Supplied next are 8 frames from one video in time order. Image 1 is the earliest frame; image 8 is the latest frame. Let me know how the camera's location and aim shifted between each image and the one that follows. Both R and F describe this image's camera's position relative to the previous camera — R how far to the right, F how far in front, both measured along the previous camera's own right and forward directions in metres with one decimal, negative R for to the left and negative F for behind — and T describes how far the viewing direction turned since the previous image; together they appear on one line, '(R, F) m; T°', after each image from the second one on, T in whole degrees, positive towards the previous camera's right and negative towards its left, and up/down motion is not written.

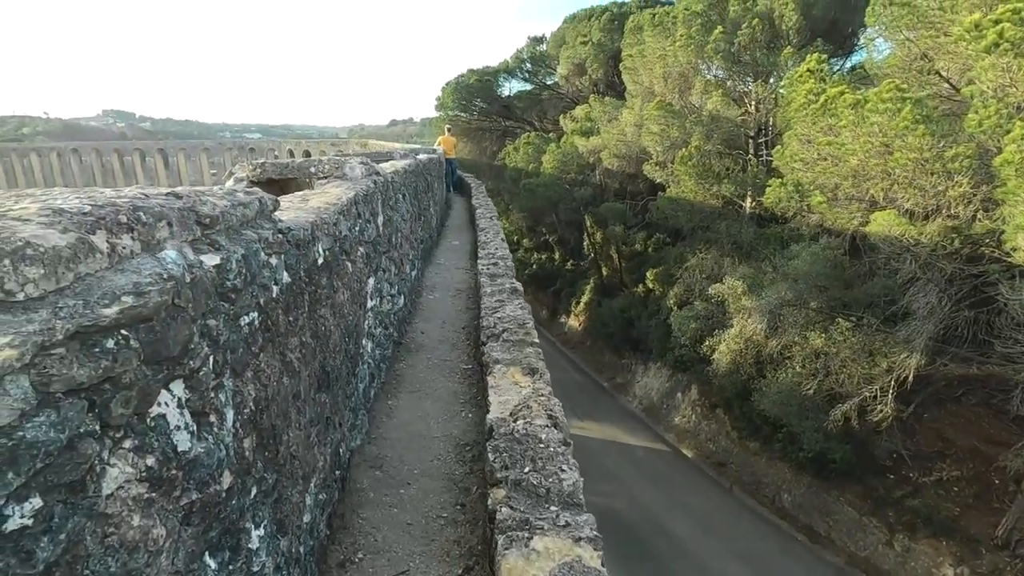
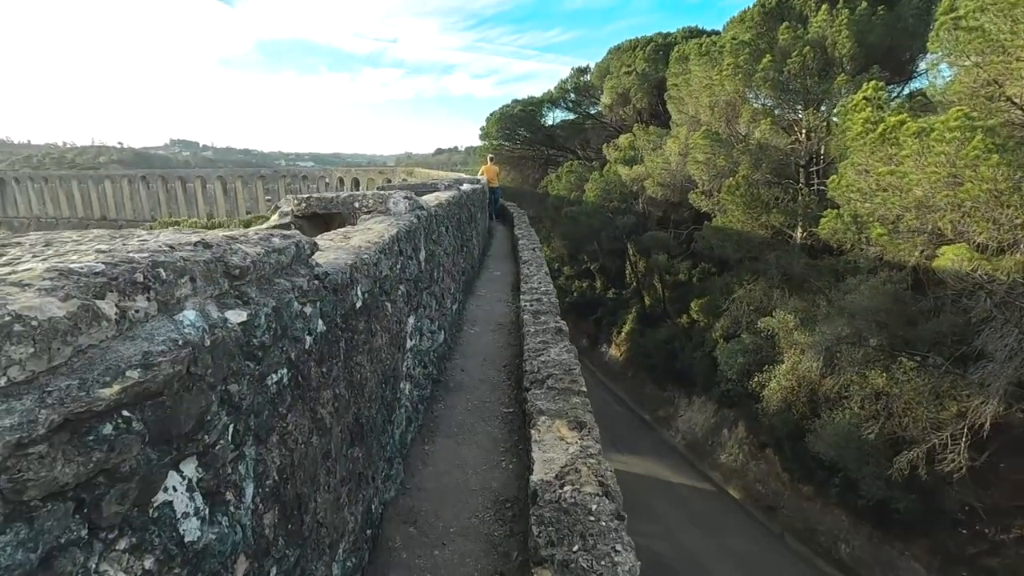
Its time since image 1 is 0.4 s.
(0.0, +0.1) m; -4°
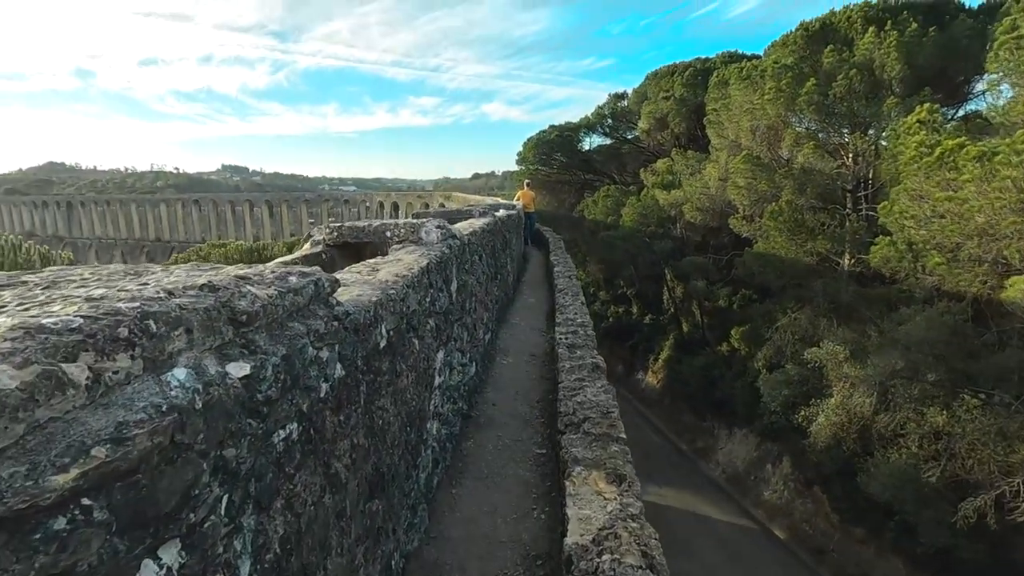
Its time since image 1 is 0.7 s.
(0.0, +0.1) m; -4°
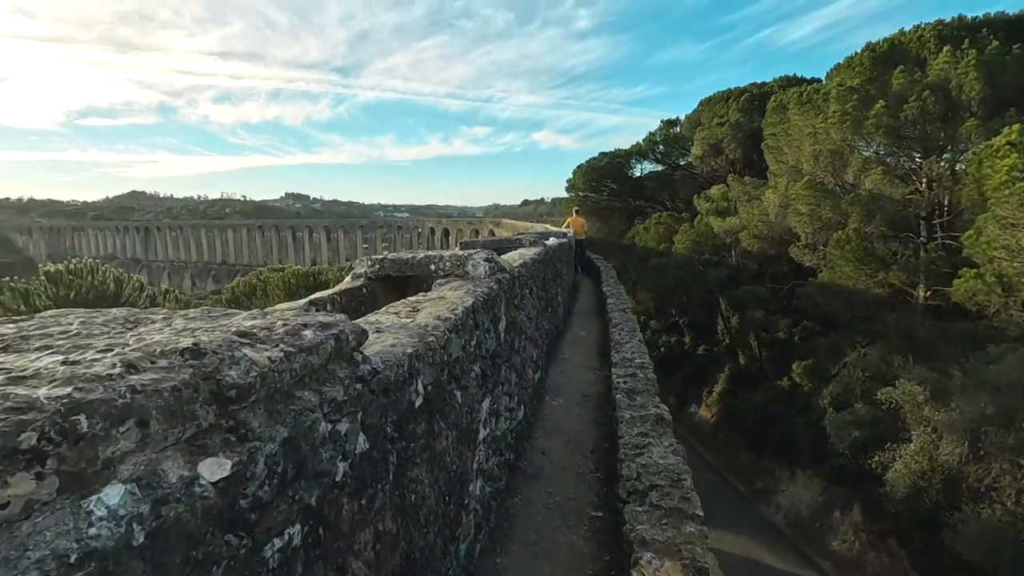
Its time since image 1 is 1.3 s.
(0.0, +0.2) m; -5°
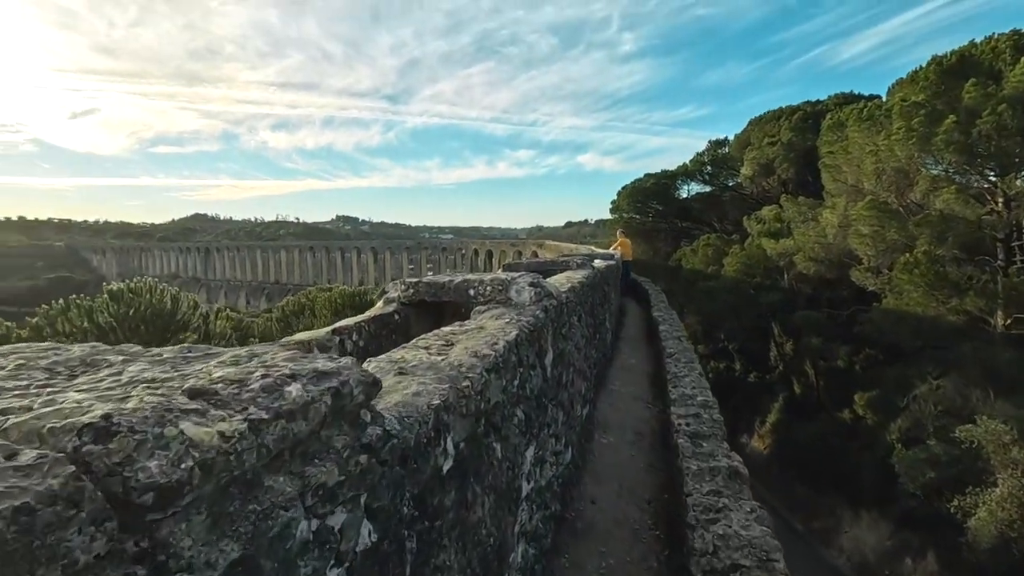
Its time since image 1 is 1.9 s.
(0.0, +0.2) m; -5°
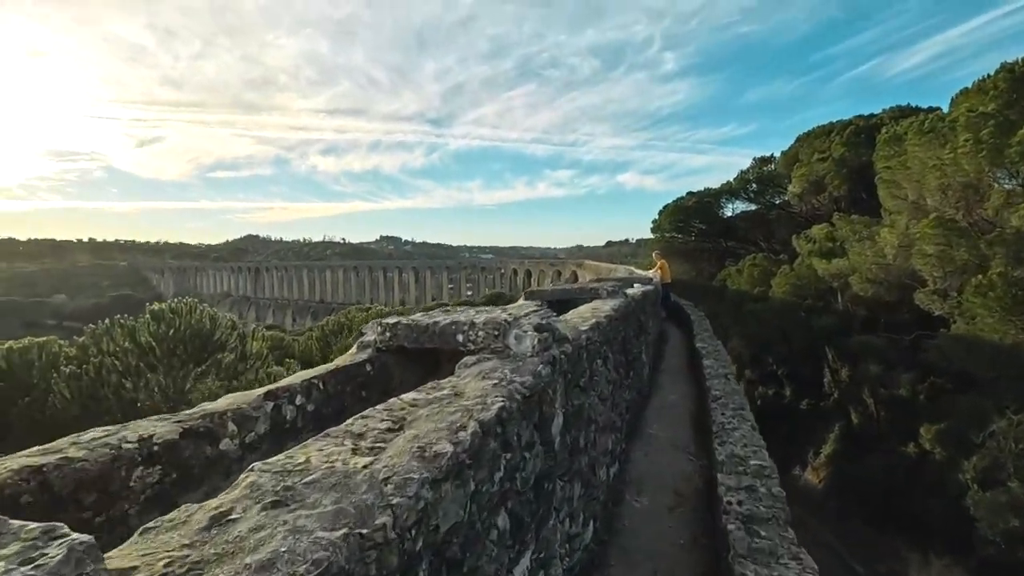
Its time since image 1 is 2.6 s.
(+0.1, +0.3) m; -4°
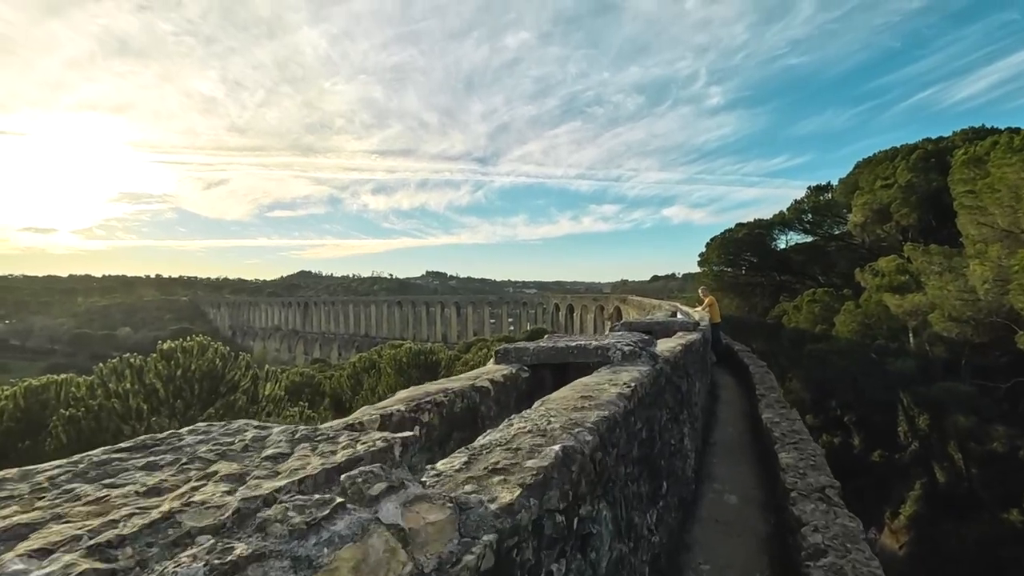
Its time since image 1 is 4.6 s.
(+0.3, +0.9) m; -5°
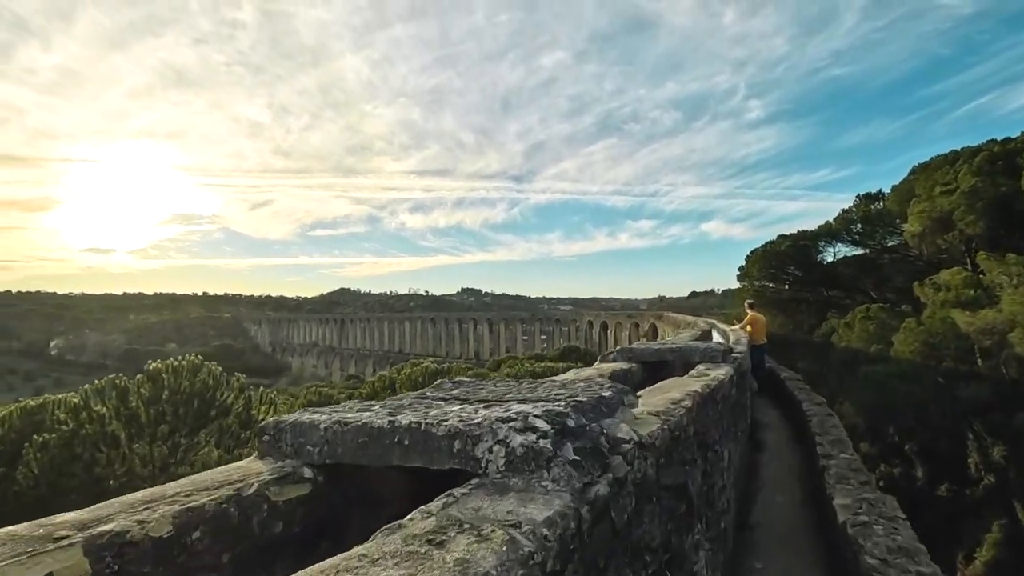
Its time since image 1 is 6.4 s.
(+0.4, +1.0) m; -4°
